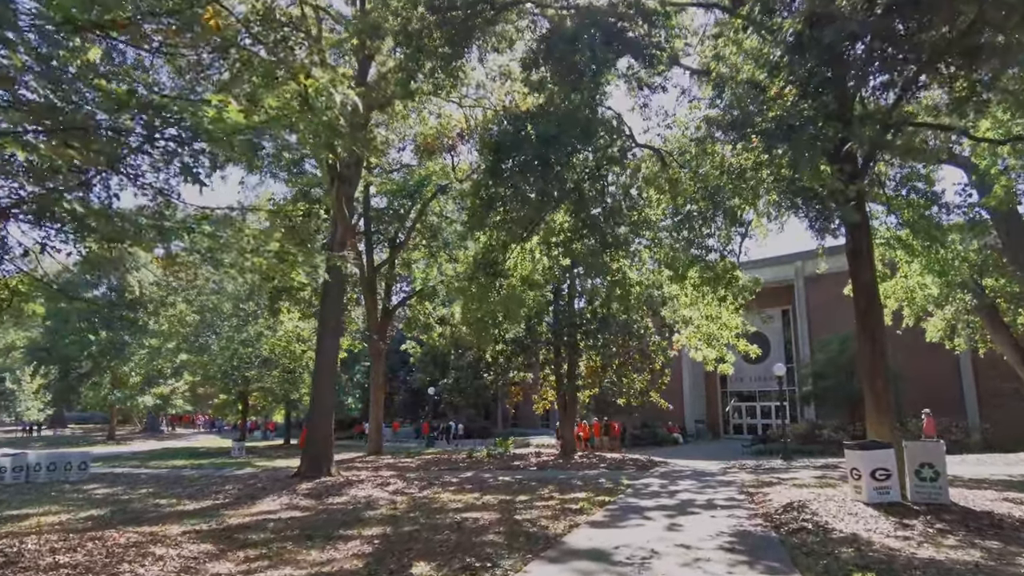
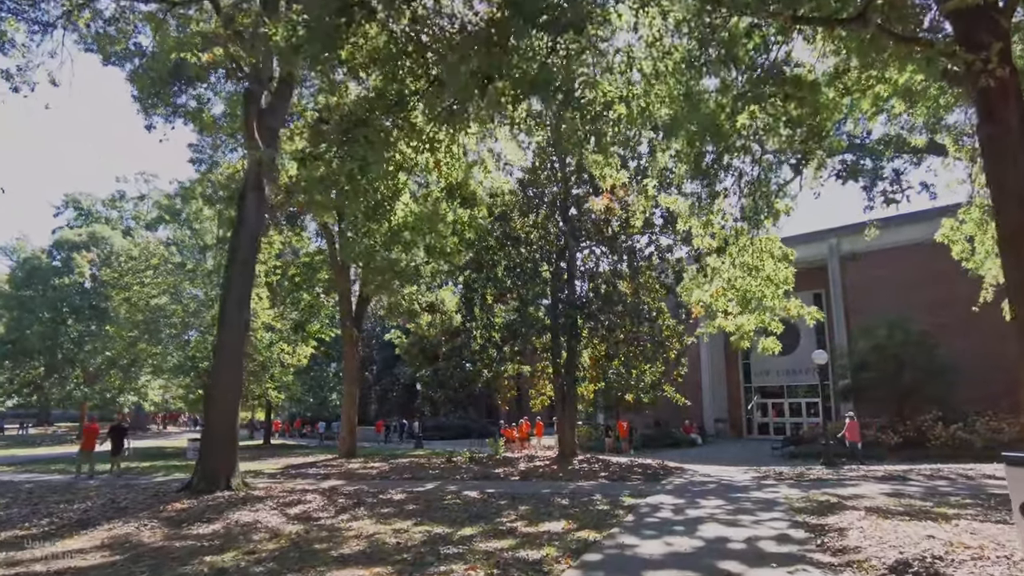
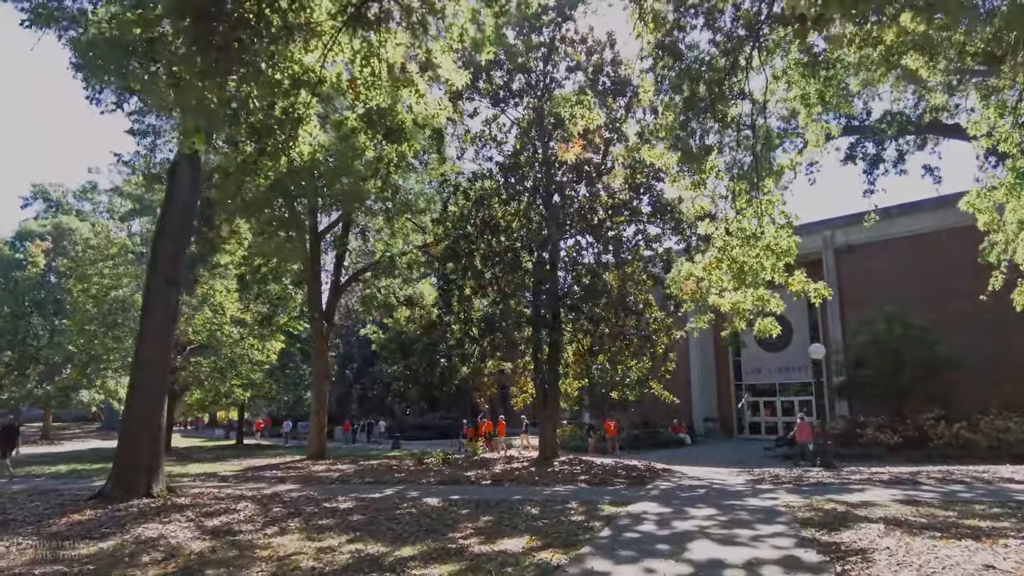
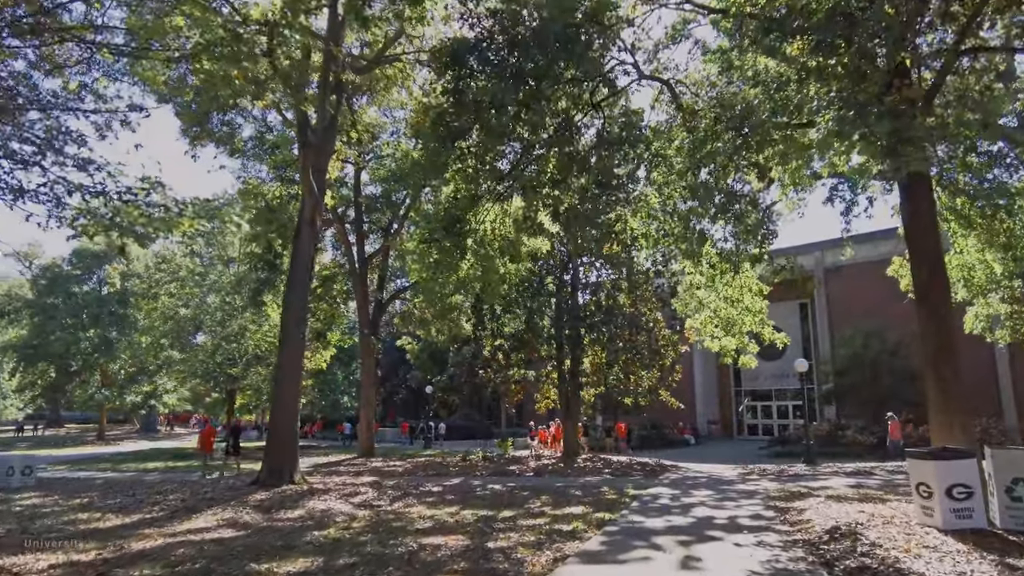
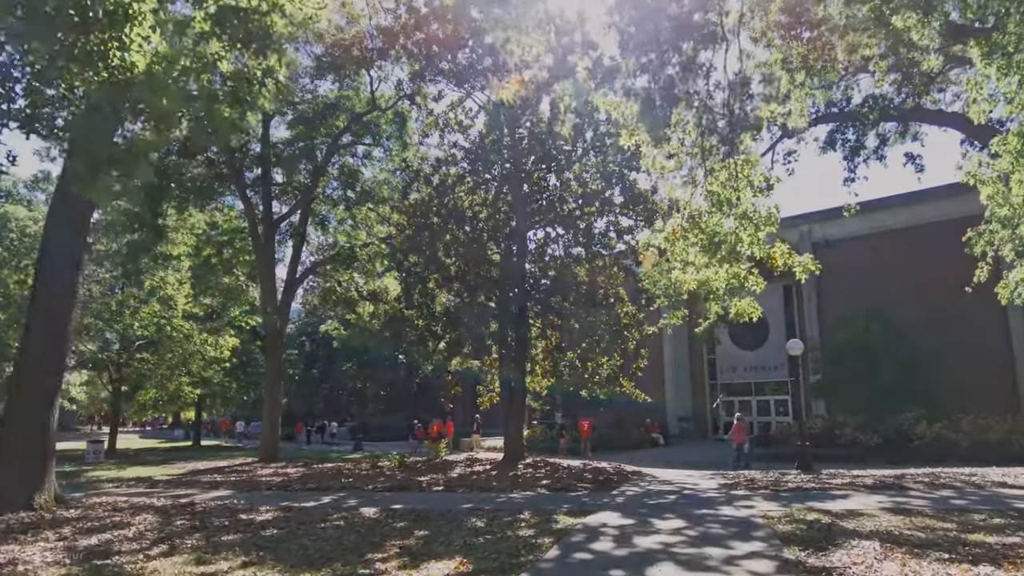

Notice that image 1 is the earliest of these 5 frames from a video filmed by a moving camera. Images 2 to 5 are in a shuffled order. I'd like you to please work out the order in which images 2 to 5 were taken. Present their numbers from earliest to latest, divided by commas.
4, 2, 3, 5
